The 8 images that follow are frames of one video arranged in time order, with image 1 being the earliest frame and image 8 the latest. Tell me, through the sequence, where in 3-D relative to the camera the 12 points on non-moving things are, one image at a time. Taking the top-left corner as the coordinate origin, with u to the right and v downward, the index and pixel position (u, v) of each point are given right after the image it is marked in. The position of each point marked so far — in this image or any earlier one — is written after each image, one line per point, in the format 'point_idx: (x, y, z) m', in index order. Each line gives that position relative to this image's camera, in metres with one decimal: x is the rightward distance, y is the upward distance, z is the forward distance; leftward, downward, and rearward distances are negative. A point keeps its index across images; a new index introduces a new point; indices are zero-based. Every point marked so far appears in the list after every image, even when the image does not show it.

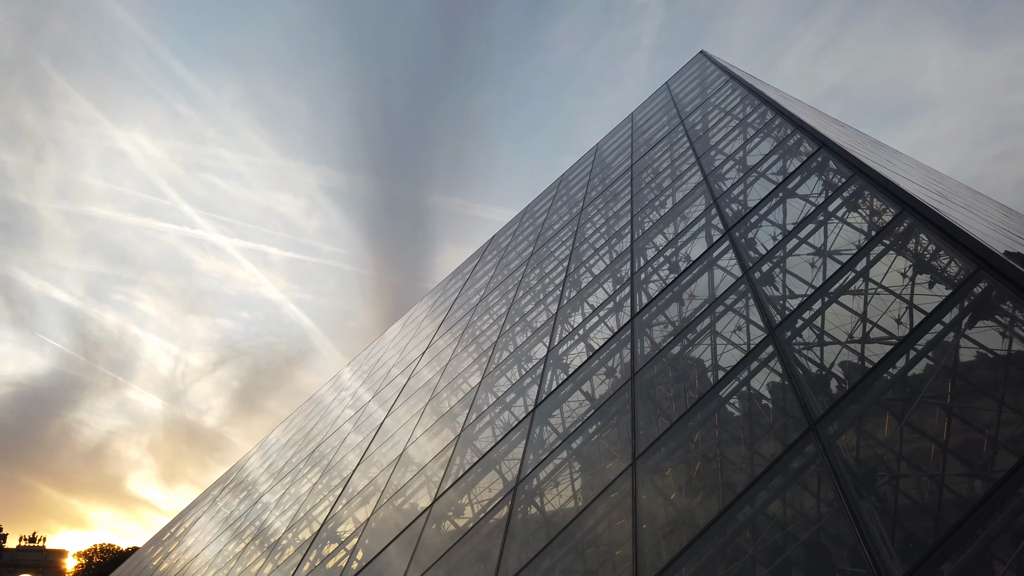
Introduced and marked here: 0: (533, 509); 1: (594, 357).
0: (+0.3, -1.8, +6.3) m
1: (+0.9, -0.7, +8.1) m
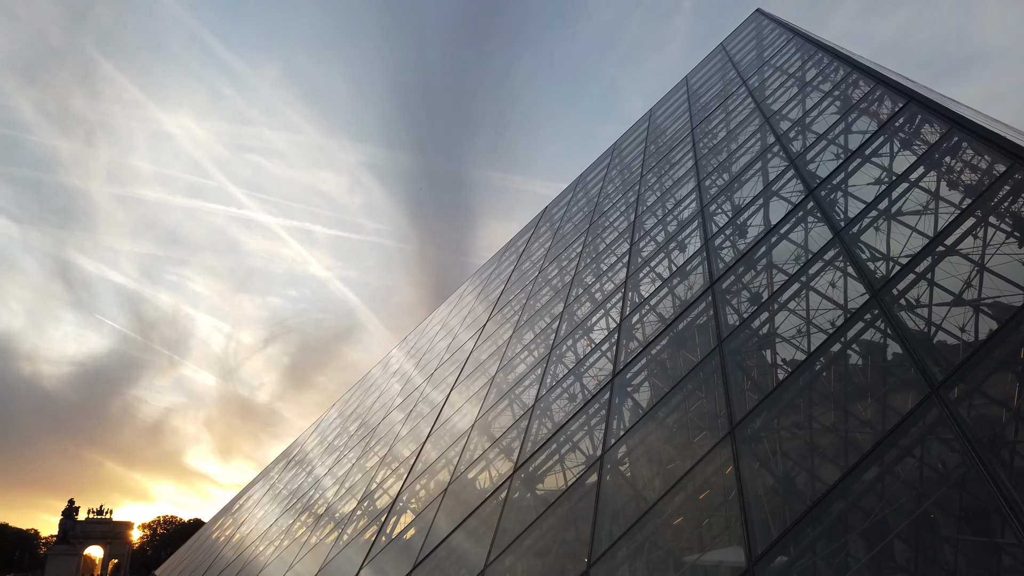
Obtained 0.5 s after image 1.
0: (+0.9, -1.5, +6.2) m
1: (+1.6, -0.4, +8.0) m
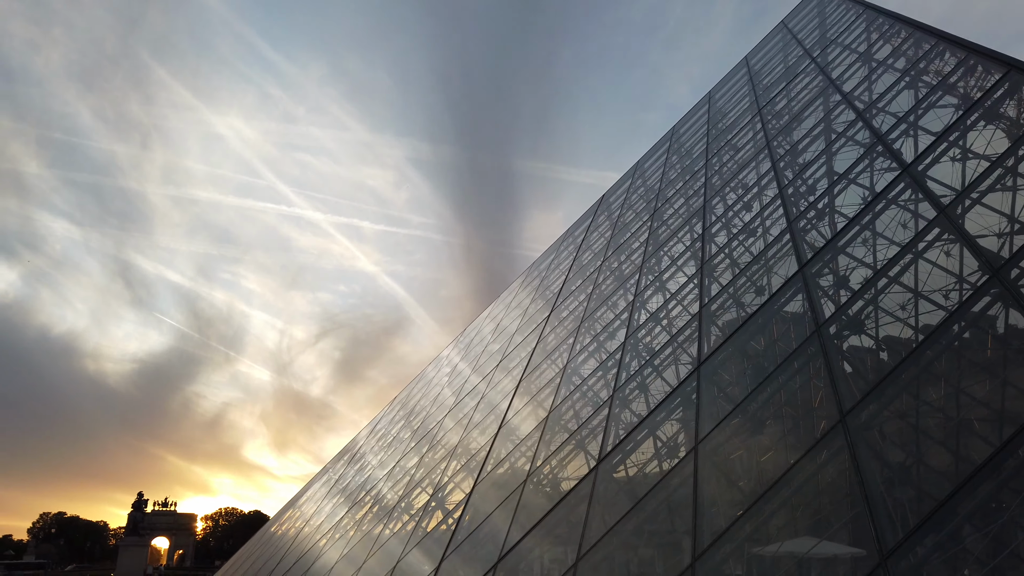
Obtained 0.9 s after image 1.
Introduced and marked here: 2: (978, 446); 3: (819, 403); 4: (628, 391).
0: (+1.6, -1.4, +6.0) m
1: (+2.3, -0.3, +7.7) m
2: (+2.5, -0.9, +4.2) m
3: (+2.2, -0.9, +5.6) m
4: (+1.2, -1.2, +9.0) m
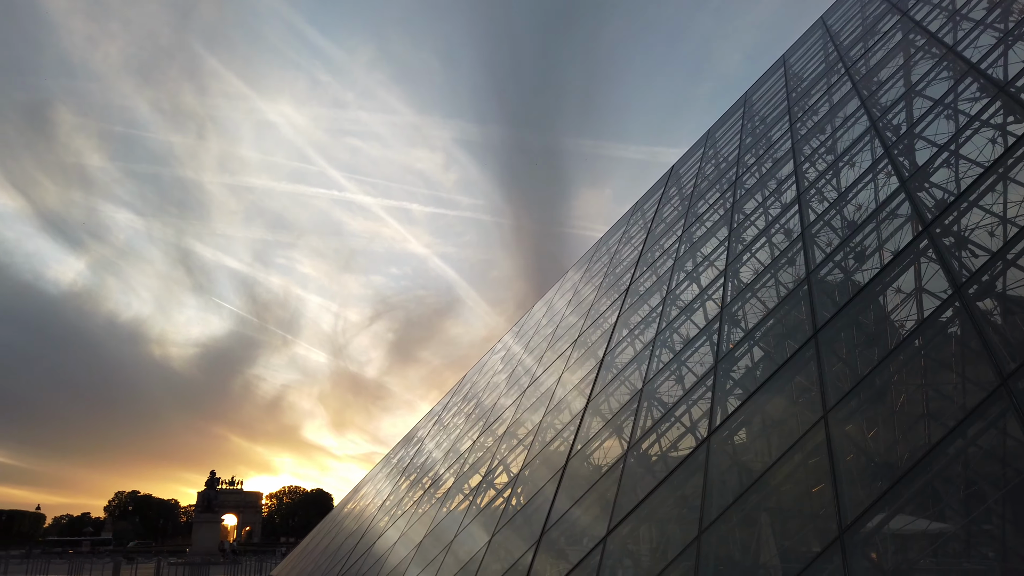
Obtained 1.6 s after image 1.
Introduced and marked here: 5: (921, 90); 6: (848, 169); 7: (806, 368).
0: (+2.2, -1.3, +6.2) m
1: (+3.1, 0.0, +7.8) m
2: (+3.0, -0.7, +4.3) m
3: (+2.8, -0.7, +5.7) m
4: (+2.1, -1.0, +9.2) m
5: (+5.0, +2.5, +10.2) m
6: (+4.1, +1.5, +10.3) m
7: (+2.5, -0.8, +7.5) m
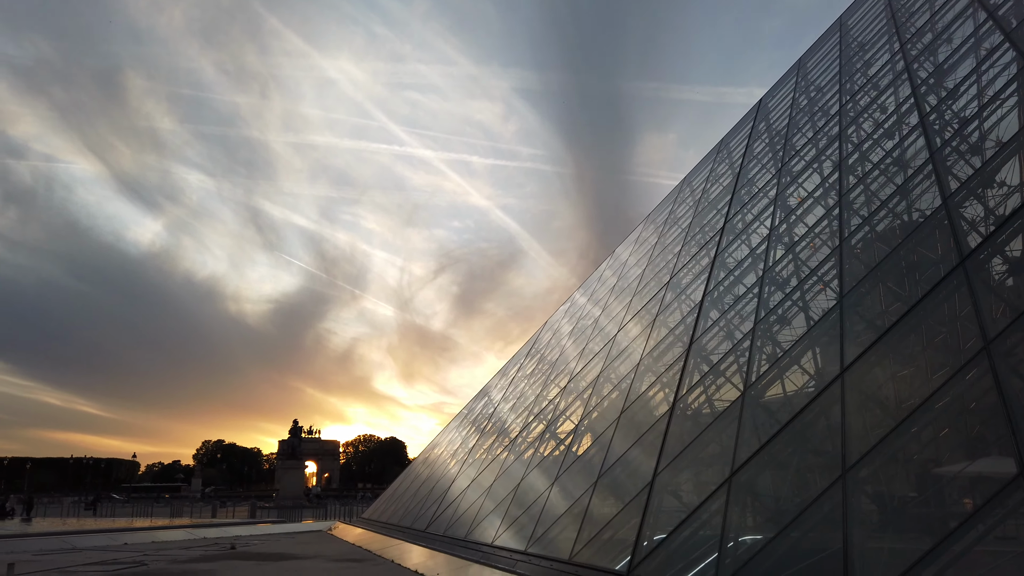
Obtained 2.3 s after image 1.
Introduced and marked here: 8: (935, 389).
0: (+2.9, -0.9, +6.5) m
1: (+3.8, +0.4, +7.9) m
2: (+3.5, -0.5, +4.5) m
3: (+3.4, -0.3, +5.9) m
4: (+3.0, -0.4, +9.5) m
5: (+5.9, +3.2, +9.9) m
6: (+5.0, +2.2, +10.3) m
7: (+3.2, -0.3, +7.7) m
8: (+3.1, -0.7, +5.7) m
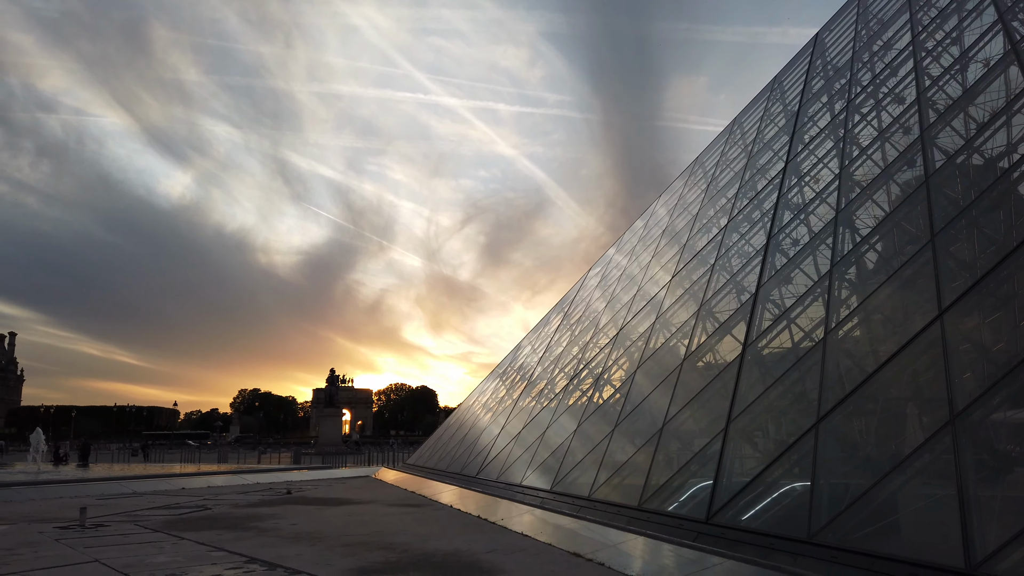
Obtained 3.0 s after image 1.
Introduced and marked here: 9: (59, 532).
0: (+3.5, -0.4, +6.2) m
1: (+4.5, +1.0, +7.5) m
2: (+4.1, -0.1, +4.2) m
3: (+4.0, +0.1, +5.5) m
4: (+3.7, +0.3, +9.1) m
5: (+6.6, +3.9, +9.3) m
6: (+5.7, +2.9, +9.7) m
7: (+3.8, +0.2, +7.4) m
8: (+3.7, -0.3, +5.4) m
9: (-4.3, -2.3, +7.4) m
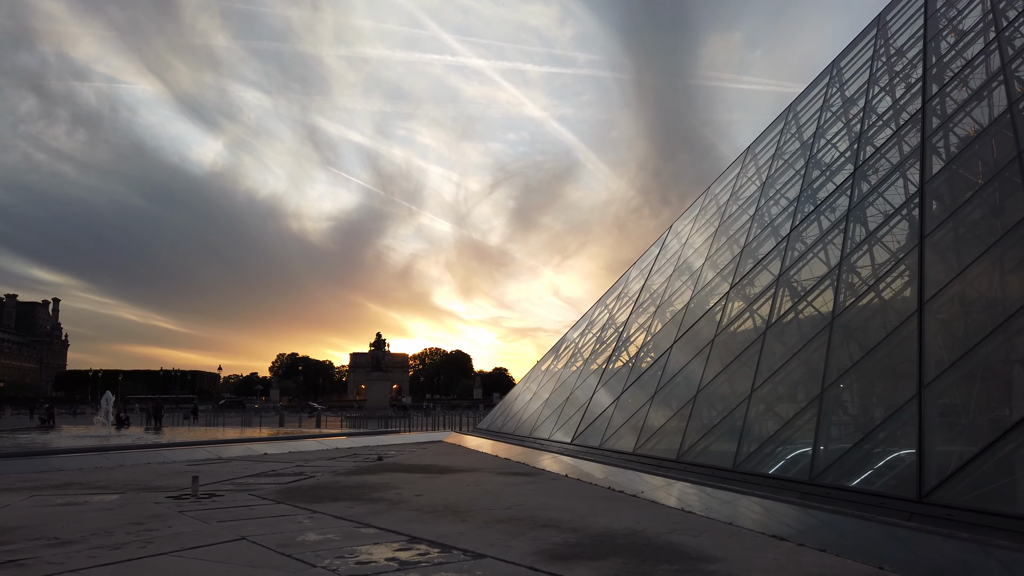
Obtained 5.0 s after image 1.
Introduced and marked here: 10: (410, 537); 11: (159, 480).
0: (+4.7, 0.0, +5.4) m
1: (+5.8, +1.5, +6.6) m
2: (+5.2, +0.2, +3.4) m
3: (+5.2, +0.5, +4.7) m
4: (+5.0, +0.8, +8.3) m
5: (+7.9, +4.4, +8.2) m
6: (+7.1, +3.4, +8.7) m
7: (+5.1, +0.7, +6.6) m
8: (+4.9, +0.1, +4.6) m
9: (-3.0, -1.9, +6.9) m
10: (-0.7, -1.7, +5.1) m
11: (-4.0, -2.2, +8.7) m
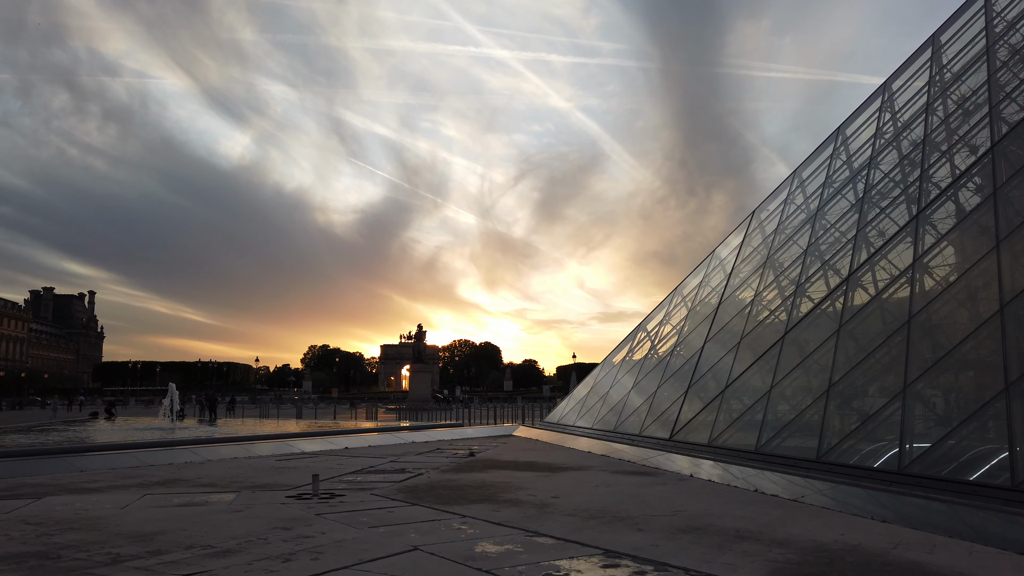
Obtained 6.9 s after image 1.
0: (+5.9, +0.1, +4.7) m
1: (+7.0, +1.6, +5.9) m
2: (+6.4, +0.3, +2.7) m
3: (+6.4, +0.6, +4.0) m
4: (+6.3, +0.9, +7.6) m
5: (+9.2, +4.6, +7.4) m
6: (+8.4, +3.6, +7.9) m
7: (+6.4, +0.8, +5.9) m
8: (+6.1, +0.2, +3.9) m
9: (-1.7, -1.8, +6.5) m
10: (+0.5, -1.6, +4.6) m
11: (-2.7, -2.0, +8.3) m
